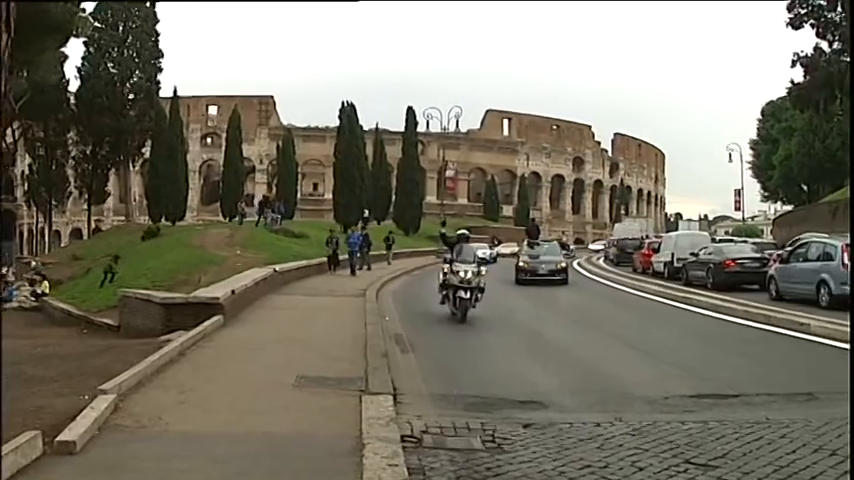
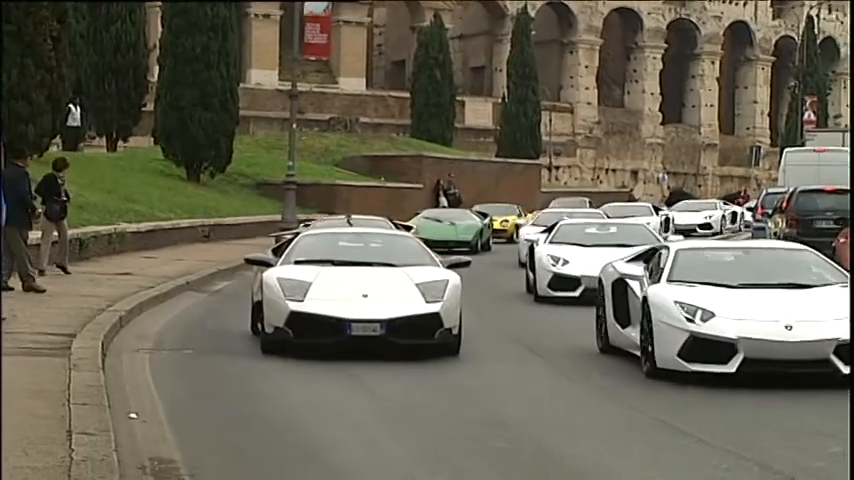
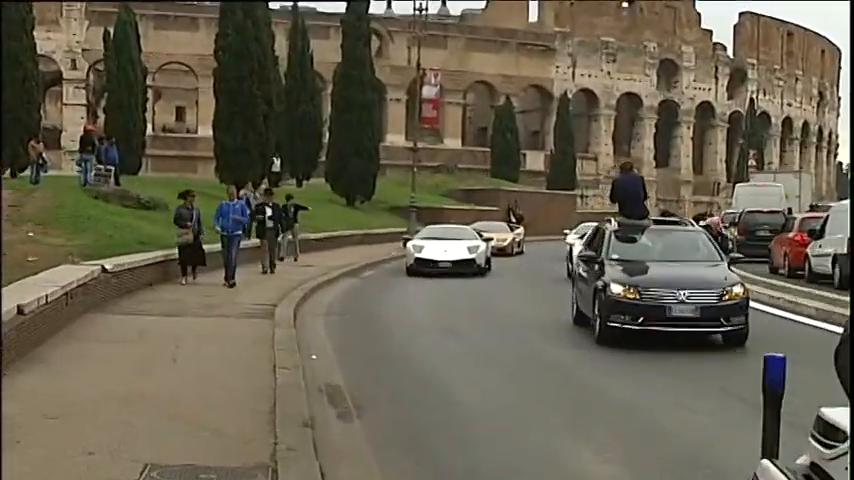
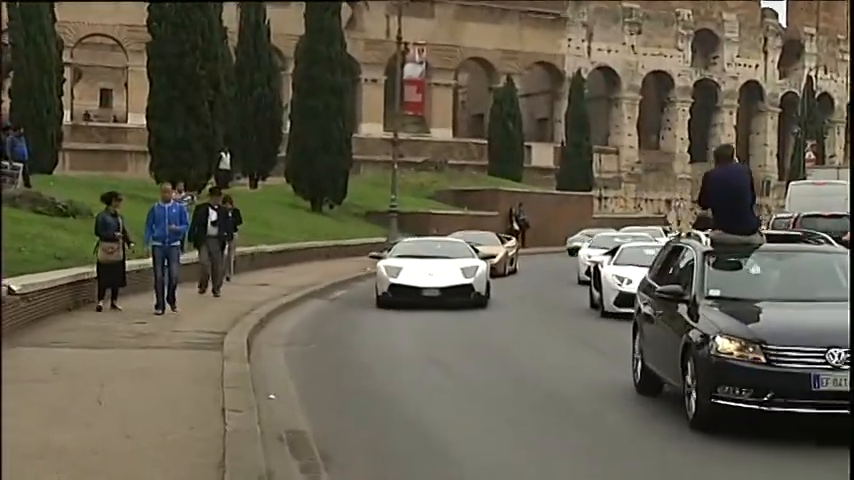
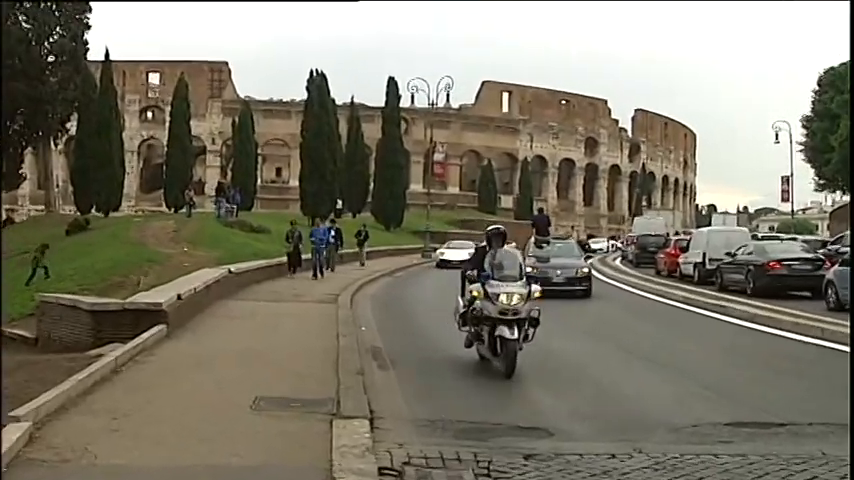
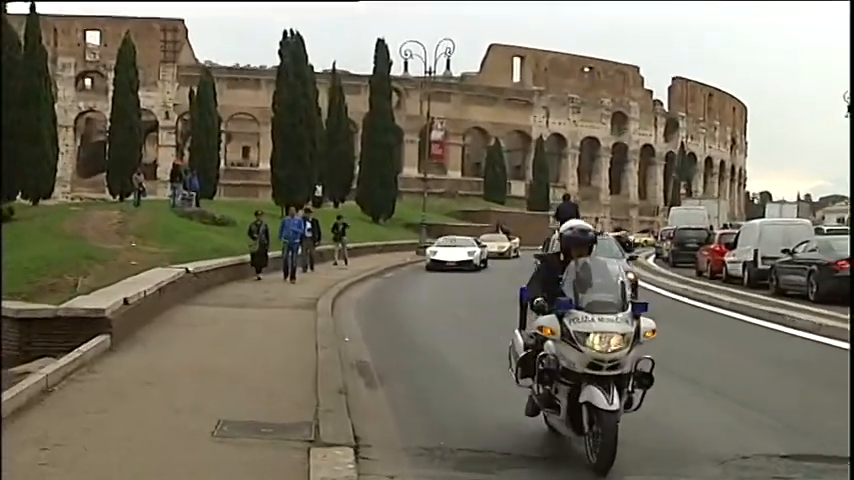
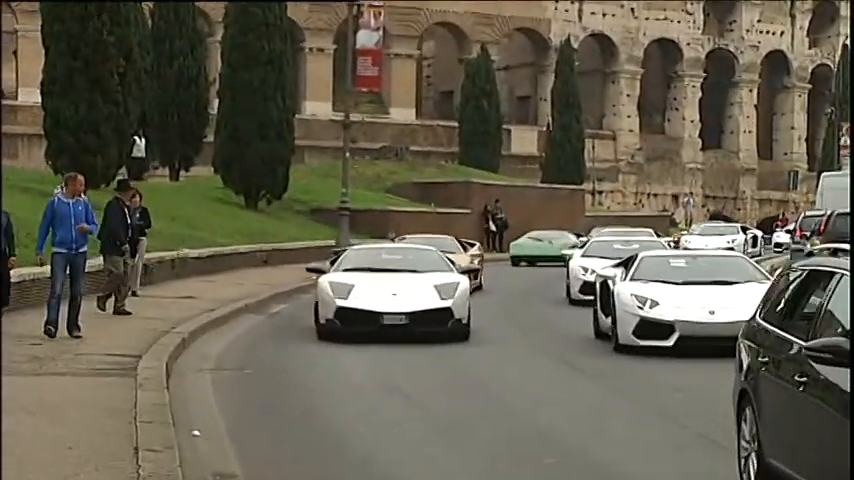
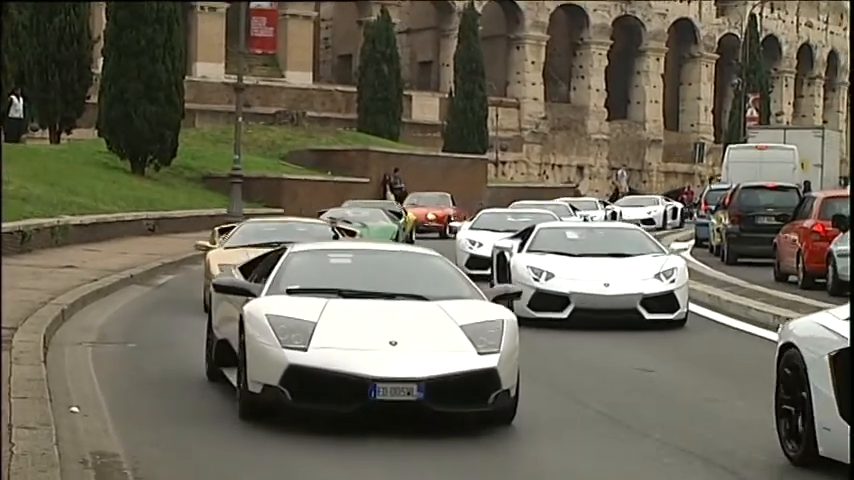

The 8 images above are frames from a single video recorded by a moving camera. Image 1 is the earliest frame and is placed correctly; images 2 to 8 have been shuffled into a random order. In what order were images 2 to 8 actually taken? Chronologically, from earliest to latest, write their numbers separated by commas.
5, 6, 3, 4, 7, 2, 8
